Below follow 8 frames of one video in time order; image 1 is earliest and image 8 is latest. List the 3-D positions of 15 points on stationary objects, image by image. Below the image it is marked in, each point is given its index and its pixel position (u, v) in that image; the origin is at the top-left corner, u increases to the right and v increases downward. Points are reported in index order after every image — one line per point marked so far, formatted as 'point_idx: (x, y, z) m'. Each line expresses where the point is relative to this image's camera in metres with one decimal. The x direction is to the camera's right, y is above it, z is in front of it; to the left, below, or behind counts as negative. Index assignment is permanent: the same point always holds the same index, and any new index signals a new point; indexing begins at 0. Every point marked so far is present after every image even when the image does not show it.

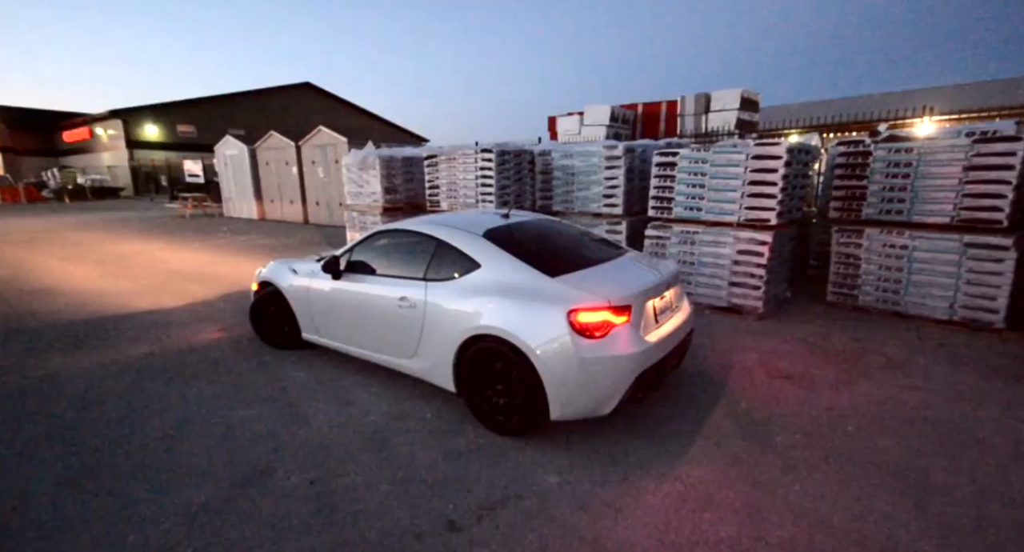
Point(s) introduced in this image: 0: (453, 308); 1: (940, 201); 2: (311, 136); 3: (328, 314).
0: (-0.4, -0.2, +3.6) m
1: (+4.9, +0.8, +5.7) m
2: (-7.5, +4.9, +18.2) m
3: (-1.8, -0.4, +4.6) m
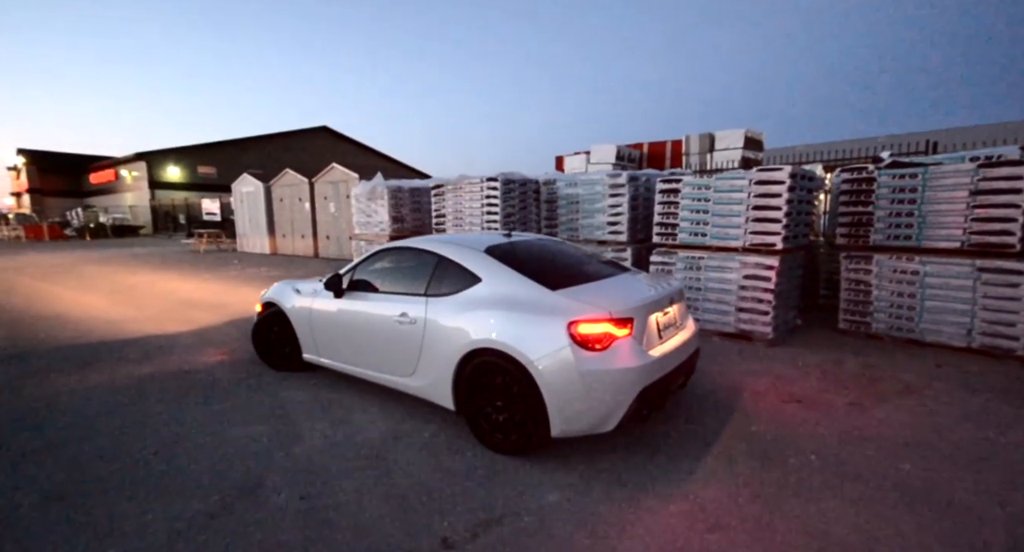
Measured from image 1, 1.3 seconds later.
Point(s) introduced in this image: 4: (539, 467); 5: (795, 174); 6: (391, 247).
0: (-0.4, -0.3, +3.5) m
1: (+5.0, +0.5, +5.7) m
2: (-7.3, +3.7, +18.6) m
3: (-1.8, -0.6, +4.6) m
4: (+0.2, -1.3, +3.1) m
5: (+3.3, +1.2, +5.8) m
6: (-1.1, +0.3, +4.4) m
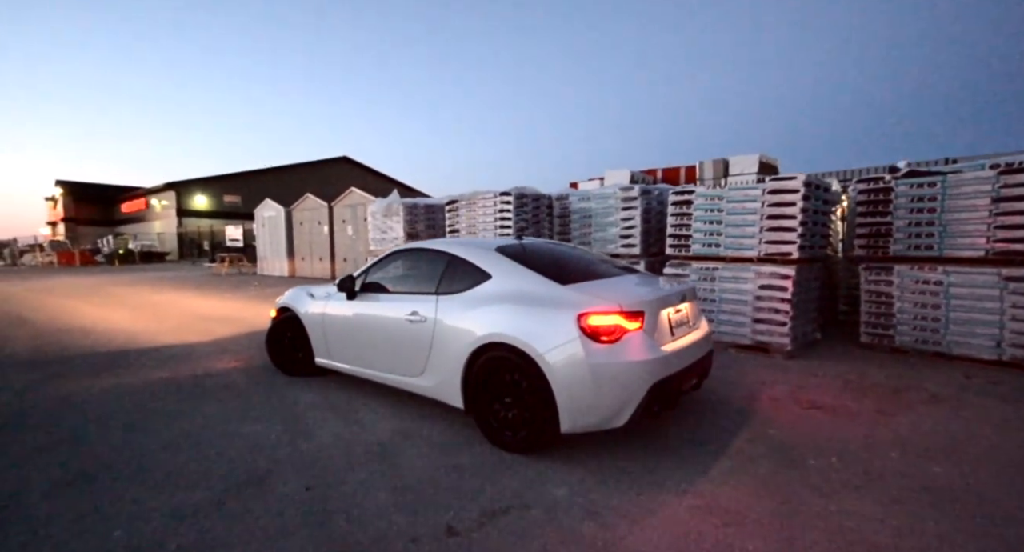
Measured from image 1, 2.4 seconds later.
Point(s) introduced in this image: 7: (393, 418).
0: (-0.4, -0.3, +3.5) m
1: (+5.1, +0.4, +5.5) m
2: (-6.7, +3.0, +18.9) m
3: (-1.7, -0.6, +4.6) m
4: (+0.2, -1.2, +3.0) m
5: (+3.4, +1.1, +5.7) m
6: (-1.0, +0.3, +4.5) m
7: (-1.0, -1.1, +3.8) m
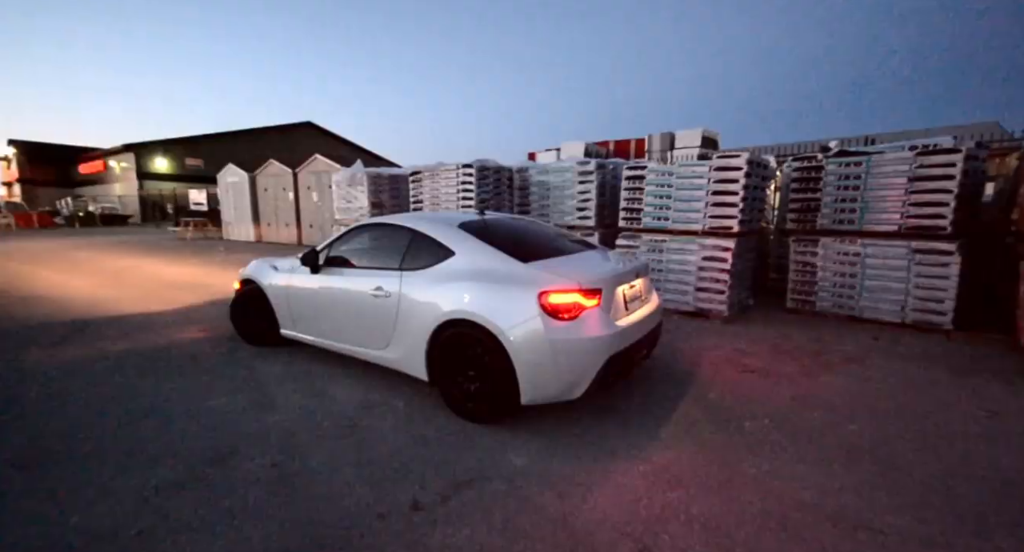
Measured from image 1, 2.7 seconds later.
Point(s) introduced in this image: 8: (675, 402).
0: (-0.6, -0.1, +3.6) m
1: (+4.7, +0.8, +5.8) m
2: (-7.9, +4.4, +18.3) m
3: (-2.0, -0.3, +4.6) m
4: (0.0, -1.1, +3.2) m
5: (+3.0, +1.4, +5.9) m
6: (-1.4, +0.5, +4.4) m
7: (-1.3, -0.9, +3.9) m
8: (+1.3, -1.0, +3.6) m
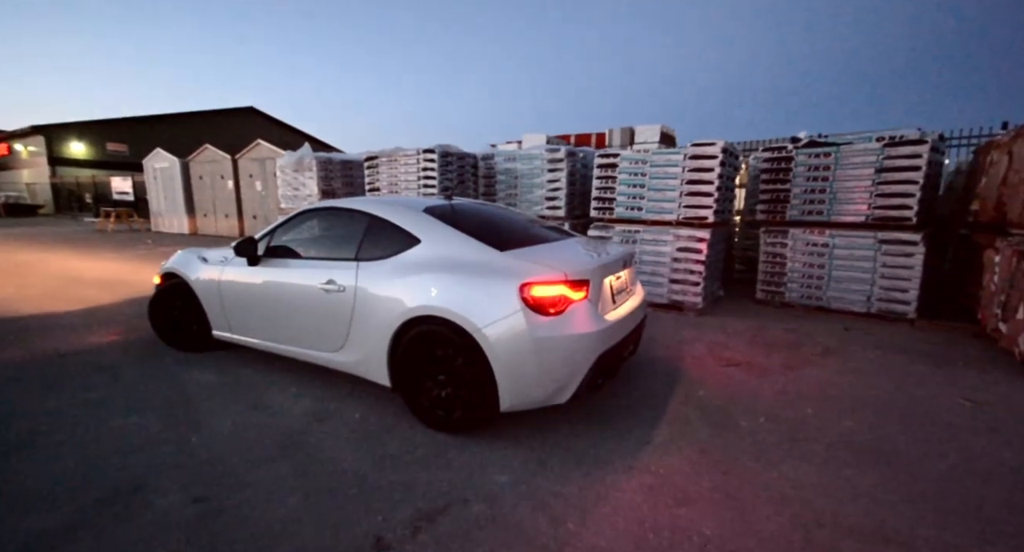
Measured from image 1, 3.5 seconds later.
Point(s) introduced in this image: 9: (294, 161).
0: (-0.8, -0.1, +3.1) m
1: (+4.3, +0.9, +5.9) m
2: (-9.6, +4.6, +16.9) m
3: (-2.3, -0.3, +4.0) m
4: (-0.1, -1.0, +2.8) m
5: (+2.6, +1.6, +5.7) m
6: (-1.6, +0.6, +3.9) m
7: (-1.4, -0.9, +3.3) m
8: (+1.1, -0.9, +3.3) m
9: (-4.1, +2.2, +8.8) m
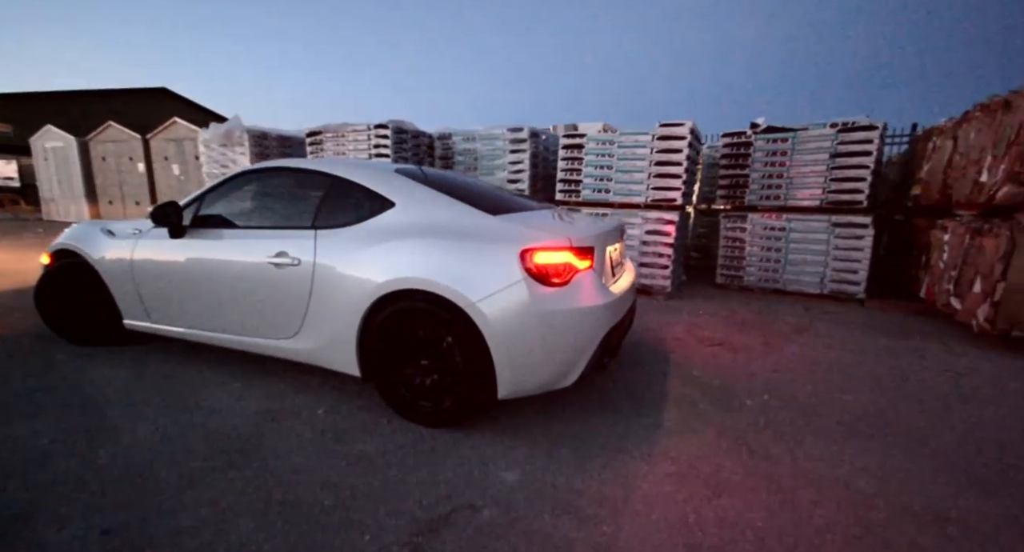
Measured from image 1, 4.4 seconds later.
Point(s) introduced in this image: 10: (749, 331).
0: (-0.9, +0.1, +2.6) m
1: (+3.8, +1.2, +6.0) m
2: (-11.3, +4.8, +15.2) m
3: (-2.4, -0.1, +3.3) m
4: (-0.2, -0.8, +2.4) m
5: (+2.2, +1.8, +5.6) m
6: (-1.8, +0.7, +3.3) m
7: (-1.5, -0.7, +2.8) m
8: (+1.0, -0.7, +3.1) m
9: (-4.8, +2.4, +7.8) m
10: (+2.2, -0.5, +4.5) m
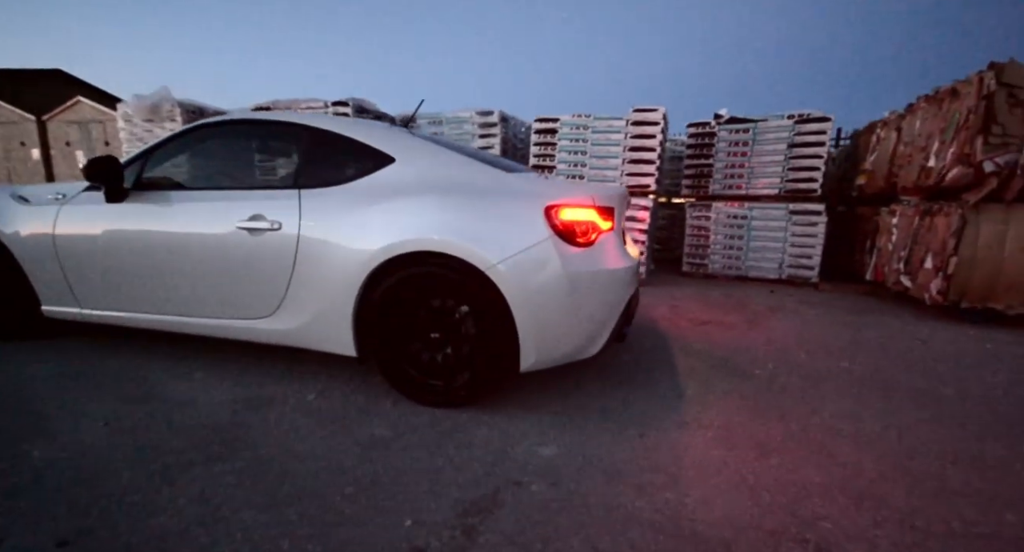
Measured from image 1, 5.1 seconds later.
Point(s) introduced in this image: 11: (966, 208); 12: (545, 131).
0: (-0.8, +0.3, +2.3) m
1: (+3.4, +1.4, +6.3) m
2: (-12.8, +4.7, +13.5) m
3: (-2.4, +0.1, +2.8) m
4: (0.0, -0.6, +2.2) m
5: (+1.8, +2.0, +5.7) m
6: (-1.8, +0.9, +2.9) m
7: (-1.4, -0.6, +2.4) m
8: (+1.0, -0.5, +3.0) m
9: (-5.4, +2.5, +7.0) m
10: (+2.1, -0.3, +4.5) m
11: (+4.0, +0.6, +4.2) m
12: (+0.4, +1.9, +6.0) m
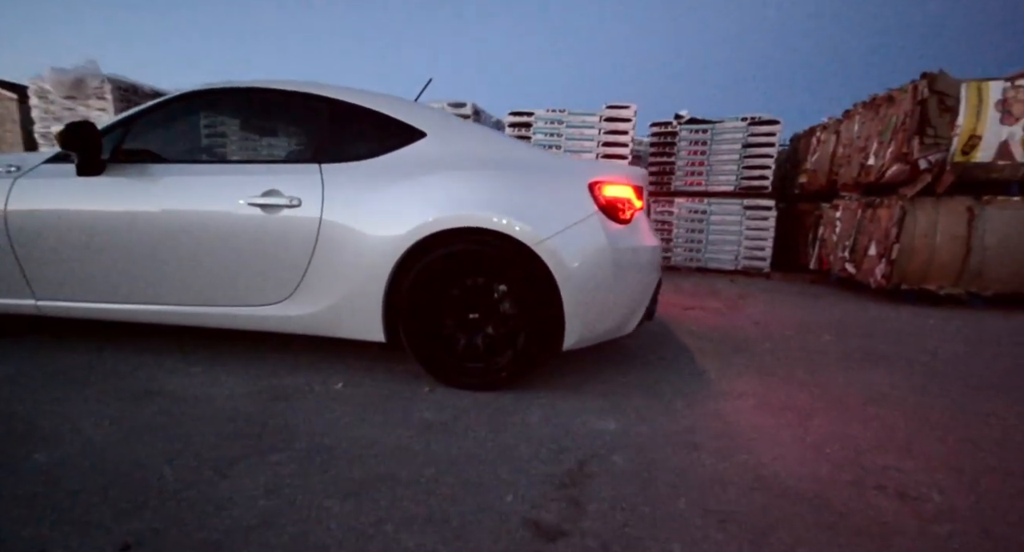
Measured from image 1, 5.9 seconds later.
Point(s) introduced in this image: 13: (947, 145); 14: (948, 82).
0: (-0.6, +0.4, +2.2) m
1: (+3.0, +1.5, +6.7) m
2: (-14.1, +4.6, +11.7) m
3: (-2.3, +0.1, +2.4) m
4: (+0.2, -0.5, +2.1) m
5: (+1.5, +2.1, +5.9) m
6: (-1.7, +1.0, +2.6) m
7: (-1.3, -0.5, +2.2) m
8: (+1.1, -0.4, +3.1) m
9: (-5.9, +2.5, +6.2) m
10: (+1.9, -0.2, +4.8) m
11: (+3.9, +0.7, +4.7) m
12: (0.0, +2.0, +6.0) m
13: (+4.2, +1.3, +4.5) m
14: (+4.2, +1.9, +4.5) m
